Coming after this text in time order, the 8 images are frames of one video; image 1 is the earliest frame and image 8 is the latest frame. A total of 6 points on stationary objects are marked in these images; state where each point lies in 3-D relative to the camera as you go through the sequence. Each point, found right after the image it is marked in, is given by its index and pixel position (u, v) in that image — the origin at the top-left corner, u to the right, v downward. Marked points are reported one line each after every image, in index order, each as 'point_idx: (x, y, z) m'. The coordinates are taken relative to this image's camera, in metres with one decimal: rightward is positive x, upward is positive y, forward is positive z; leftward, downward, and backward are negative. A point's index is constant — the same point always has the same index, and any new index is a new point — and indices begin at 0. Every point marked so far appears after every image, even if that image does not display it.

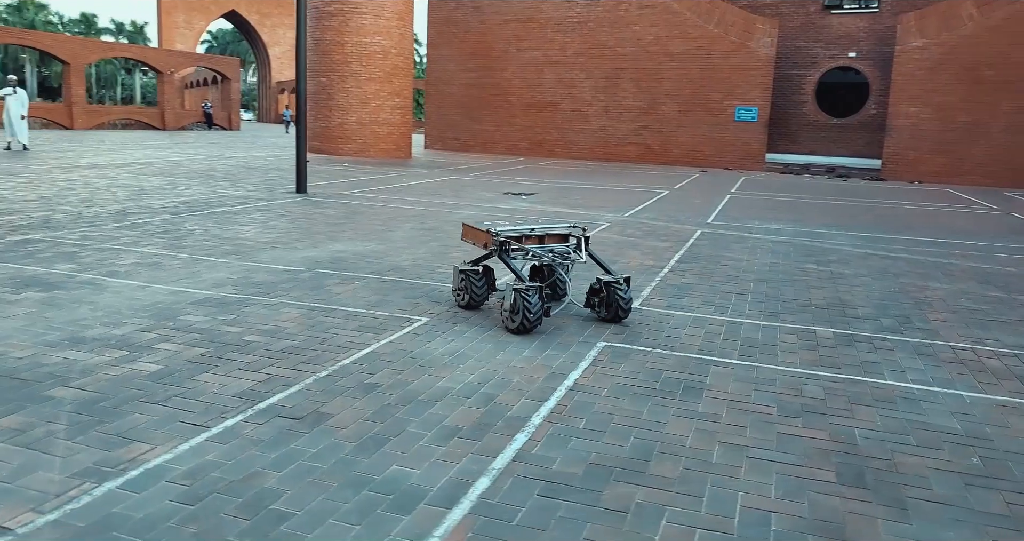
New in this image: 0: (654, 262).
0: (+1.7, +0.1, +9.7) m
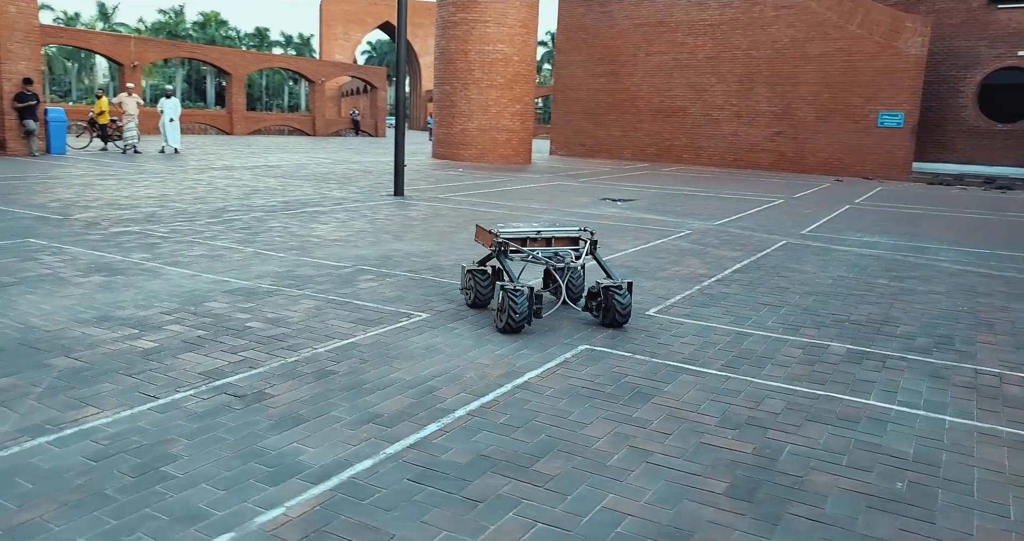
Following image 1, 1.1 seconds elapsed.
0: (+2.3, 0.0, +9.4) m
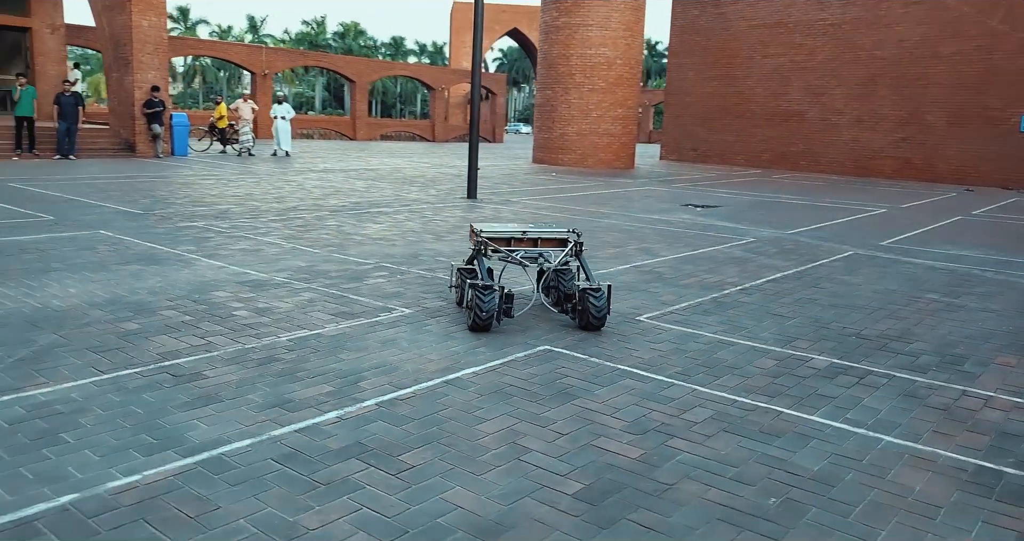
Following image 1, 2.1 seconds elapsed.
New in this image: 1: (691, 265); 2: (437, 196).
0: (+2.6, -0.1, +9.1) m
1: (+2.2, +0.1, +9.8) m
2: (-1.6, +1.6, +17.6) m
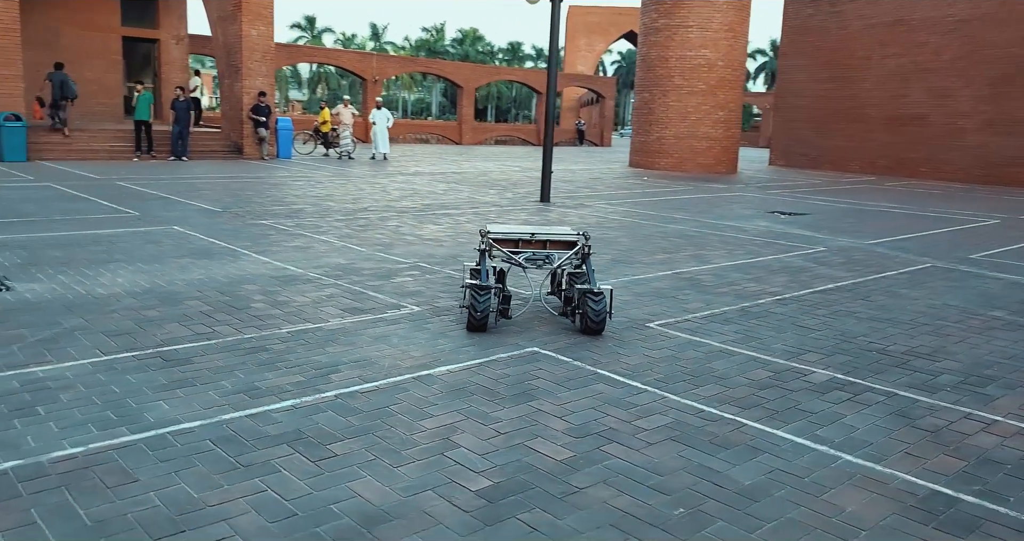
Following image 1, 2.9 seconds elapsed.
0: (+3.0, -0.2, +8.8) m
1: (+2.7, 0.0, +9.5) m
2: (0.0, +1.6, +17.8) m
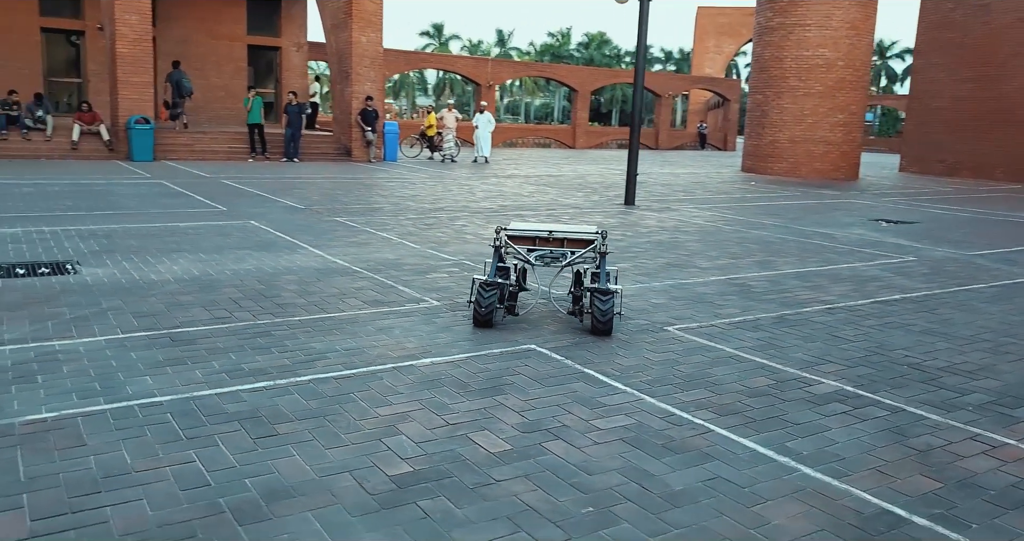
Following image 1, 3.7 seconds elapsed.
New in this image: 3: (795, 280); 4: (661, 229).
0: (+3.5, -0.3, +8.3) m
1: (+3.3, -0.1, +9.0) m
2: (+1.9, +1.5, +17.6) m
3: (+3.3, -0.1, +9.1) m
4: (+2.6, +0.7, +13.7) m
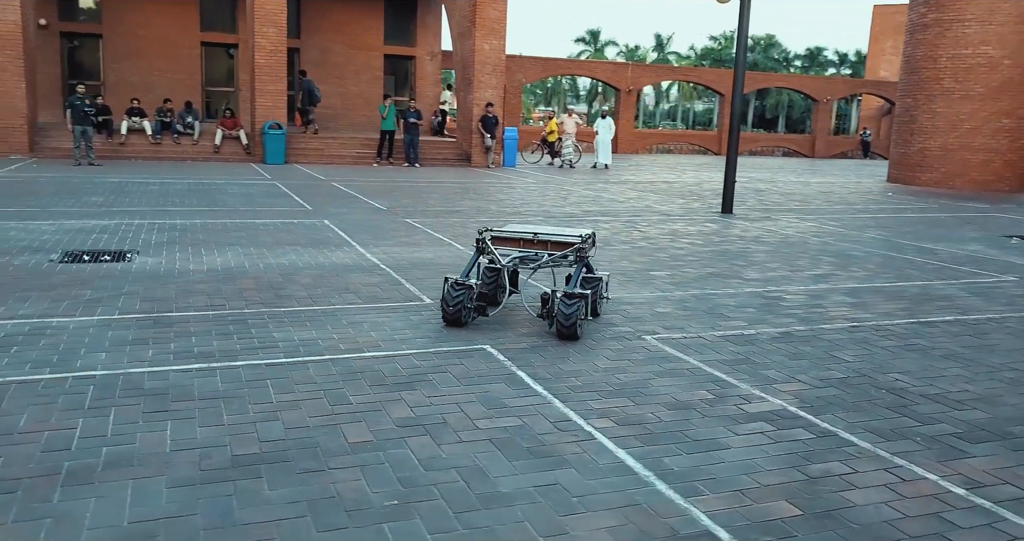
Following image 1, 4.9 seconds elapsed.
0: (+3.6, -0.4, +7.7) m
1: (+3.6, -0.3, +8.4) m
2: (+3.9, +1.3, +17.1) m
3: (+3.6, -0.3, +8.5) m
4: (+3.8, +0.5, +13.1) m
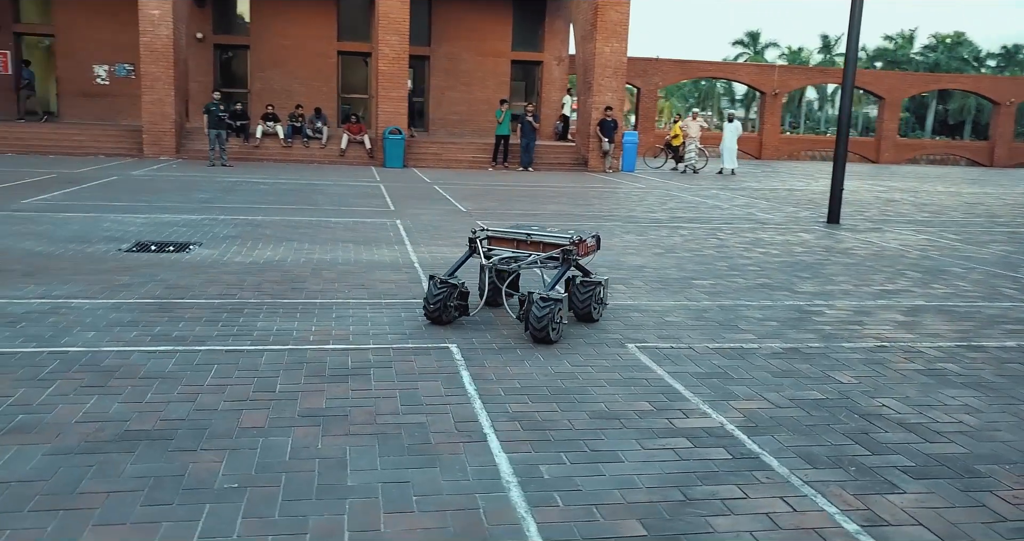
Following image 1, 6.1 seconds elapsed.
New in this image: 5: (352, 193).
0: (+3.7, -0.6, +7.0) m
1: (+3.8, -0.4, +7.7) m
2: (+5.8, +1.0, +16.2) m
3: (+3.8, -0.4, +7.7) m
4: (+4.9, +0.3, +12.3) m
5: (-3.4, +1.6, +16.4) m
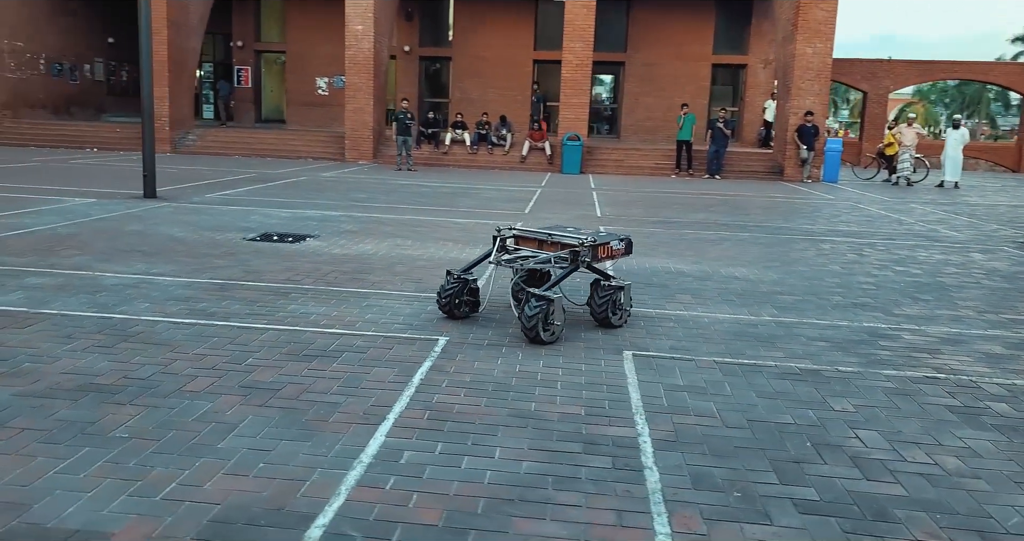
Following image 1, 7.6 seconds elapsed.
0: (+3.8, -0.7, +6.0) m
1: (+4.1, -0.6, +6.6) m
2: (+8.5, +0.6, +14.2) m
3: (+4.1, -0.6, +6.7) m
4: (+6.5, 0.0, +10.7) m
5: (-0.2, +1.6, +17.0) m
